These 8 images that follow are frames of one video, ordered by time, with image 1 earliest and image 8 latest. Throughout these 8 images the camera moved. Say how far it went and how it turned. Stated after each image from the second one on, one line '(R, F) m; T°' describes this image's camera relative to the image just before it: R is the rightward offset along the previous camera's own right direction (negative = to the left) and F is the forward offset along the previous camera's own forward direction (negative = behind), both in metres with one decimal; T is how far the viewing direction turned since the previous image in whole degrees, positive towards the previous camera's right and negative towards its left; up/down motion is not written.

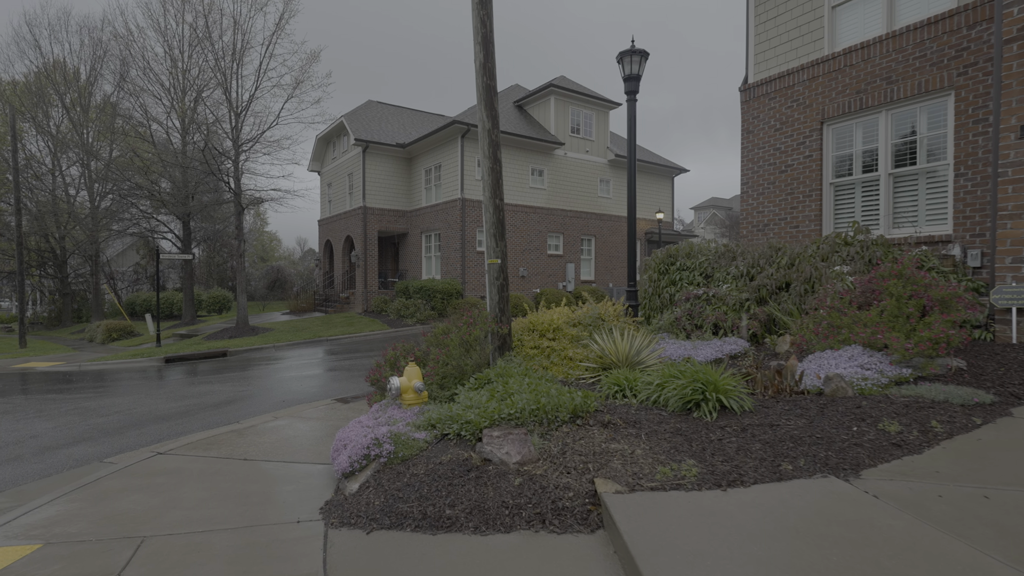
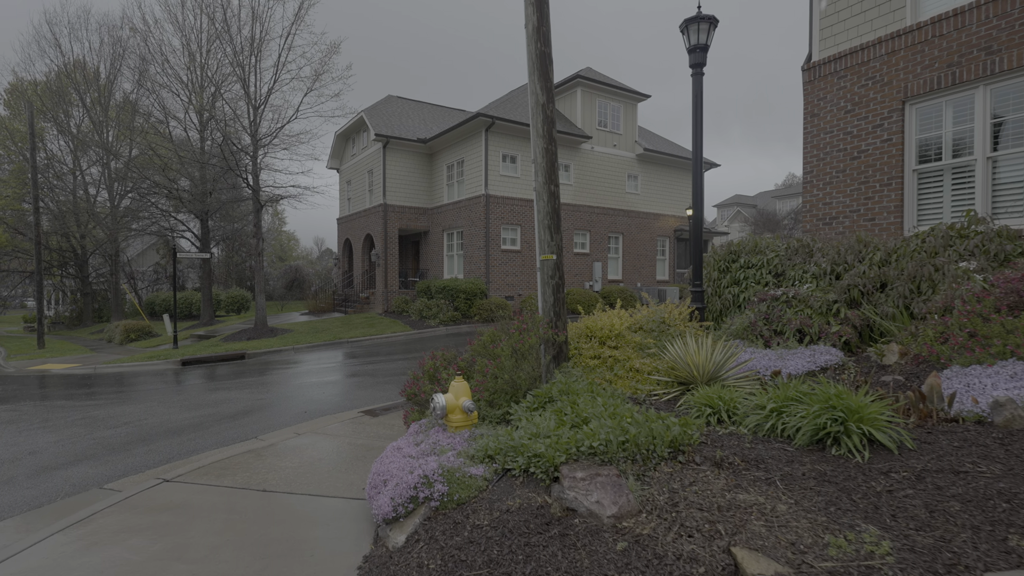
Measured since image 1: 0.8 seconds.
(-0.4, +0.7) m; -2°
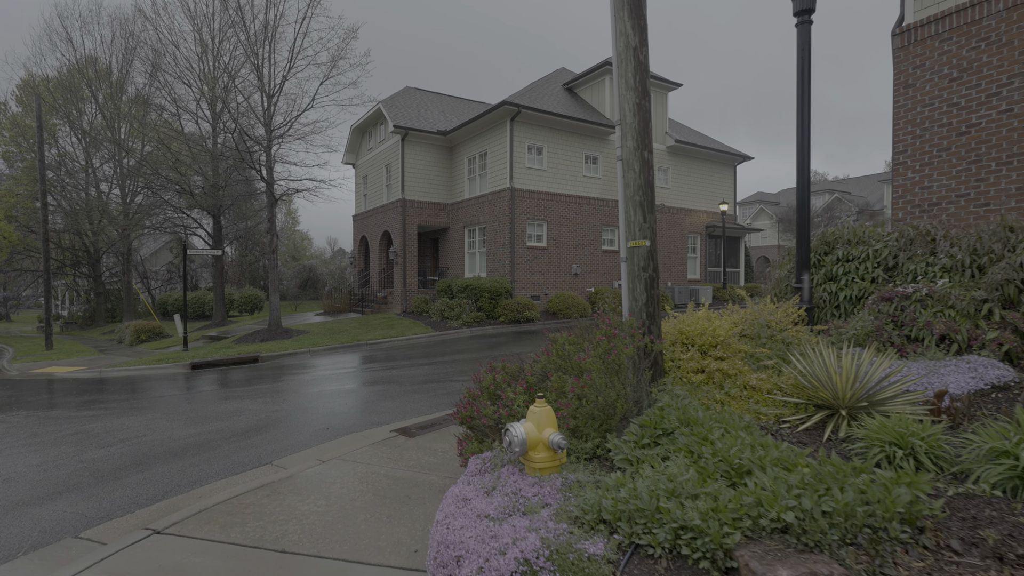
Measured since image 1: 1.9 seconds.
(-0.5, +0.9) m; -1°
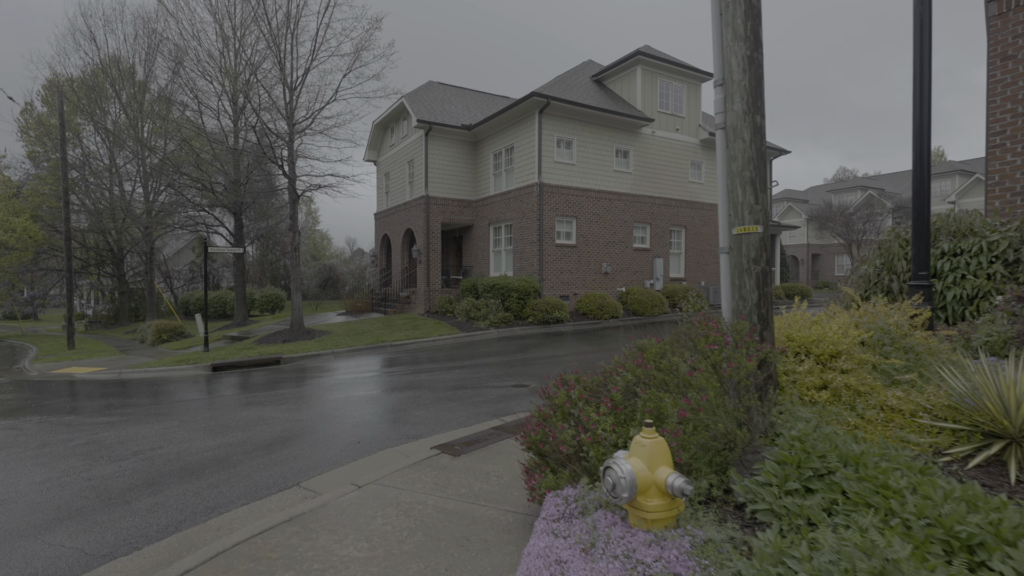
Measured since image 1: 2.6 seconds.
(-0.4, +0.6) m; -2°
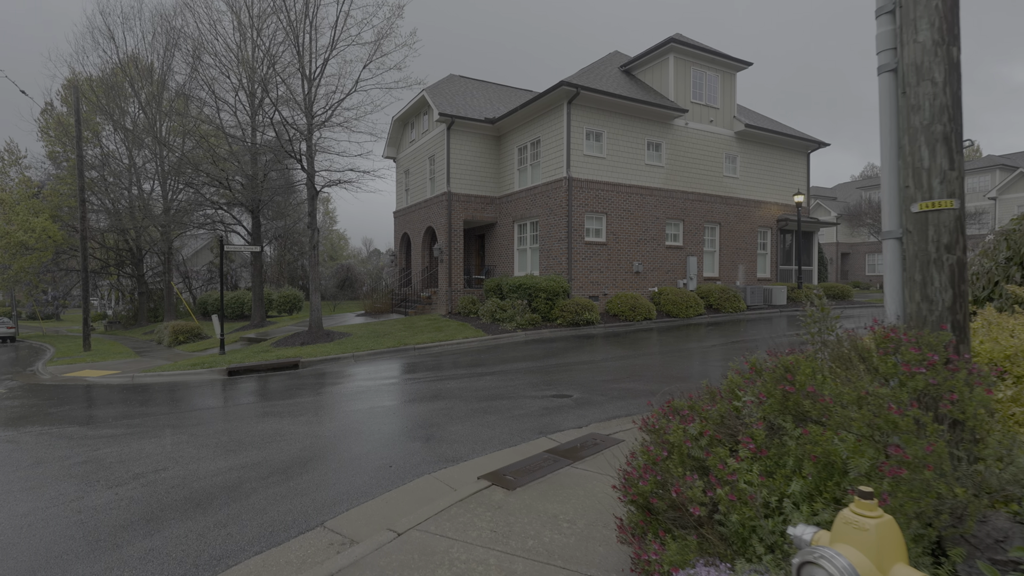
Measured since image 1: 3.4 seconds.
(-0.3, +0.7) m; -2°
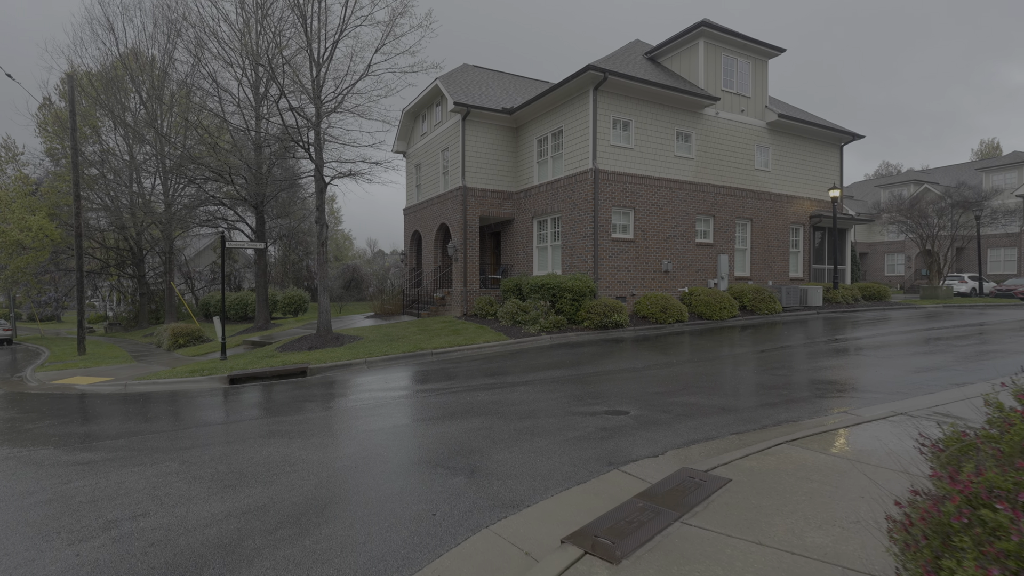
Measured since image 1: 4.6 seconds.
(-0.5, +1.0) m; 0°
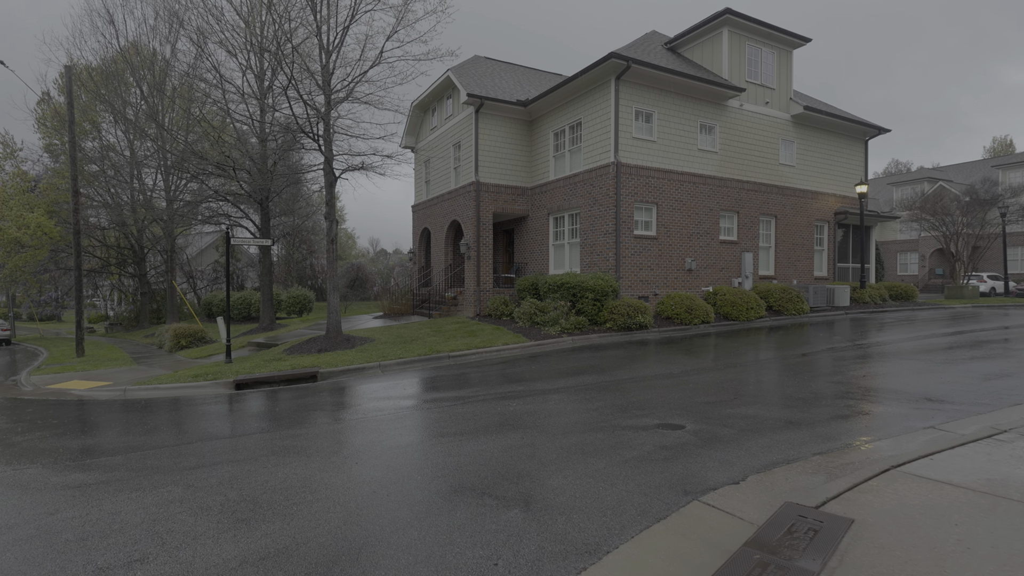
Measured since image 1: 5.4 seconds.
(-0.4, +0.6) m; 0°
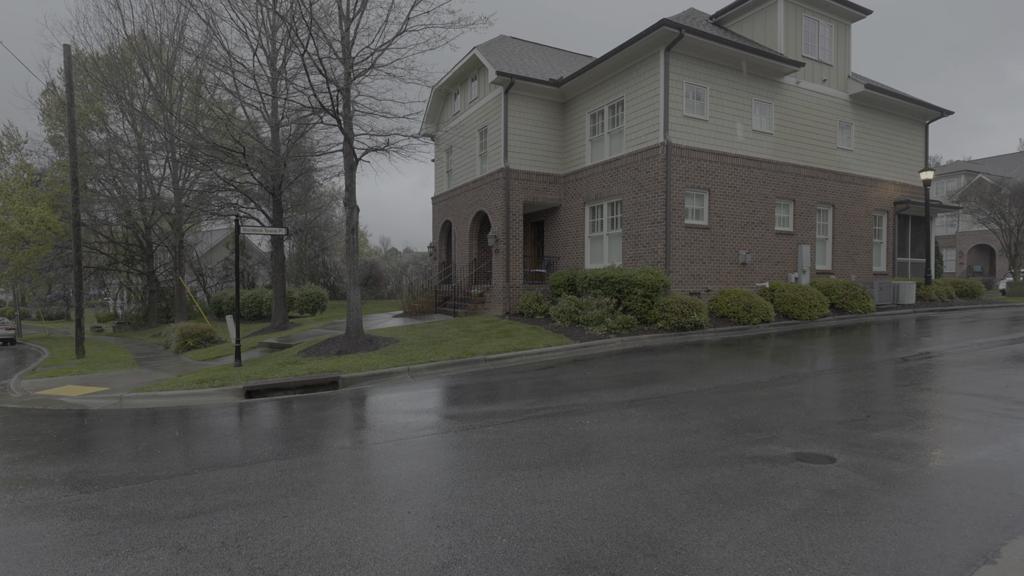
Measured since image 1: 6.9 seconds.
(-0.7, +1.3) m; -1°
